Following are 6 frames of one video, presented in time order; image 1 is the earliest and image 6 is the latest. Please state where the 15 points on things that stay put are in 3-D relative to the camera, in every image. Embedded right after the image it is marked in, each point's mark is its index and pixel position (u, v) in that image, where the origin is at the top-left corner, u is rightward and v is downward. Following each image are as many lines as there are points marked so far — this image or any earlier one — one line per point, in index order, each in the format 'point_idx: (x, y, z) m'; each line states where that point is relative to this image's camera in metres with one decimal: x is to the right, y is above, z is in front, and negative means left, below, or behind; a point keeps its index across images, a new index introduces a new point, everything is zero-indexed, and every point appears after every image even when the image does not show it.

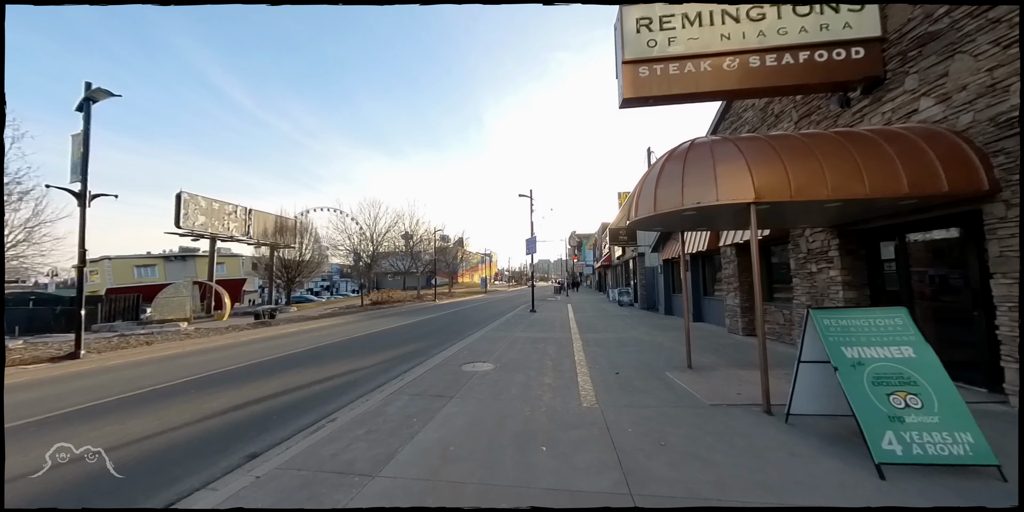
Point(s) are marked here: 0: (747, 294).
0: (+7.8, -1.3, +11.4) m
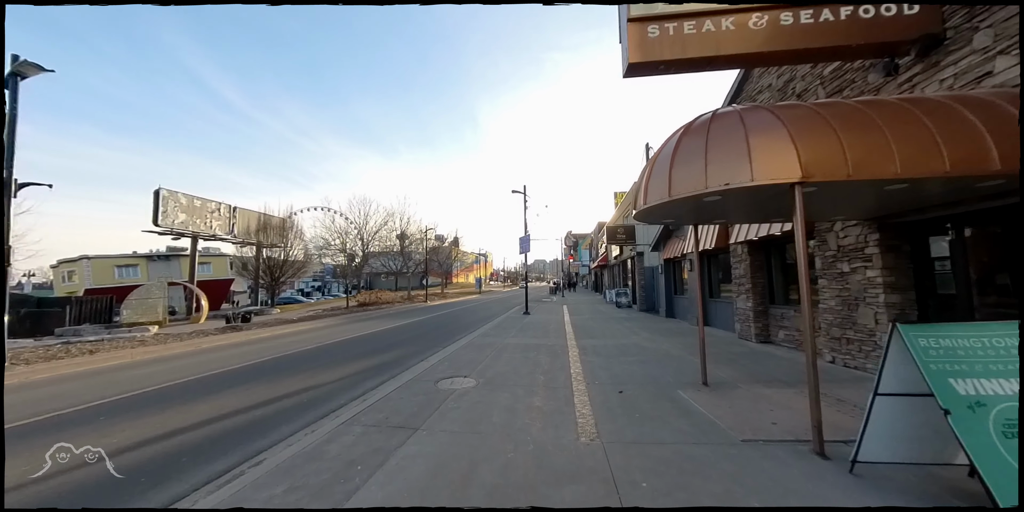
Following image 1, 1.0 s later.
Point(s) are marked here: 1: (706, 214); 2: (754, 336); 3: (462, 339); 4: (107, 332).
0: (+7.4, -1.2, +10.3) m
1: (+3.4, +0.7, +6.1) m
2: (+7.2, -2.4, +10.3) m
3: (-1.8, -3.1, +12.7) m
4: (-22.9, -4.3, +19.6) m
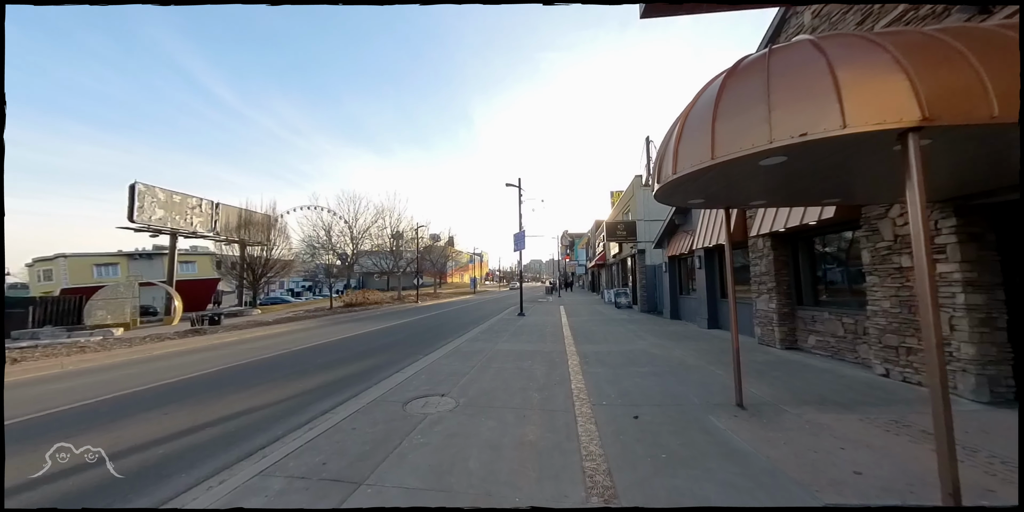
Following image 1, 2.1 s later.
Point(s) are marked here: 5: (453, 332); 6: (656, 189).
0: (+7.2, -1.1, +9.1) m
1: (+3.2, +0.9, +4.8) m
2: (+6.9, -2.2, +9.0) m
3: (-2.1, -2.9, +11.3) m
4: (-23.2, -4.1, +18.0) m
5: (-2.6, -3.4, +15.1) m
6: (+2.0, +0.9, +4.8) m
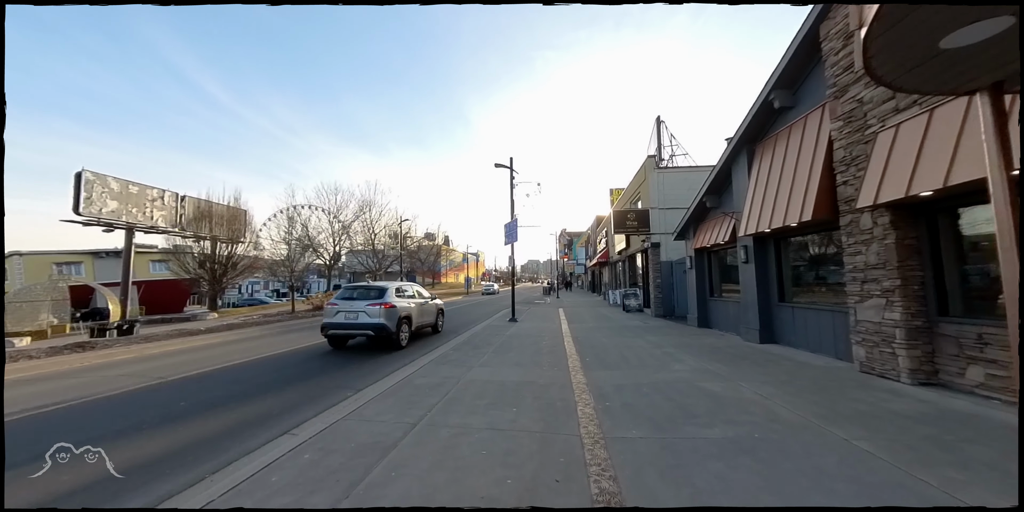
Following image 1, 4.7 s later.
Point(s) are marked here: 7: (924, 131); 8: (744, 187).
0: (+6.8, -0.8, +5.8) m
1: (+2.9, +1.2, +1.5) m
2: (+6.5, -1.9, +5.7) m
3: (-2.5, -2.6, +7.9) m
4: (-23.7, -3.8, +14.5) m
5: (-3.0, -3.1, +11.8) m
6: (+1.6, +1.2, +1.4) m
7: (+6.4, +1.9, +5.4) m
8: (+6.9, +2.0, +10.2) m
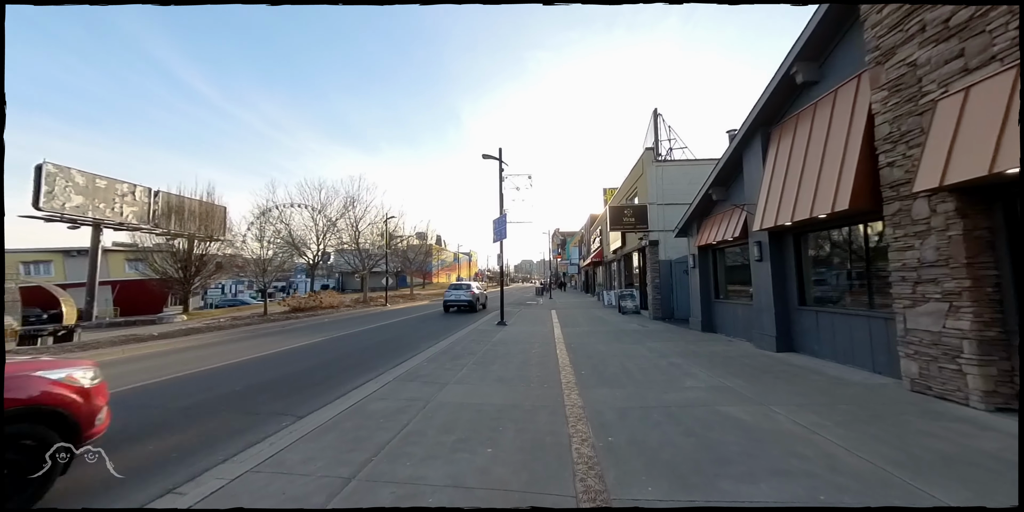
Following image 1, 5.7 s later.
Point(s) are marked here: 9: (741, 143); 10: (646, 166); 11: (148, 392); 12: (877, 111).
0: (+6.5, -0.7, +4.7) m
1: (+2.6, +1.3, +0.3) m
2: (+6.2, -1.9, +4.6) m
3: (-2.9, -2.5, +6.6) m
4: (-24.1, -3.7, +12.8) m
5: (-3.4, -3.0, +10.5) m
6: (+1.4, +1.3, +0.2) m
7: (+6.1, +2.0, +4.2) m
8: (+6.5, +2.1, +9.1) m
9: (+6.3, +3.1, +9.6) m
10: (+6.8, +4.5, +17.6) m
11: (-7.4, -2.8, +7.0) m
12: (+6.2, +2.5, +5.9) m
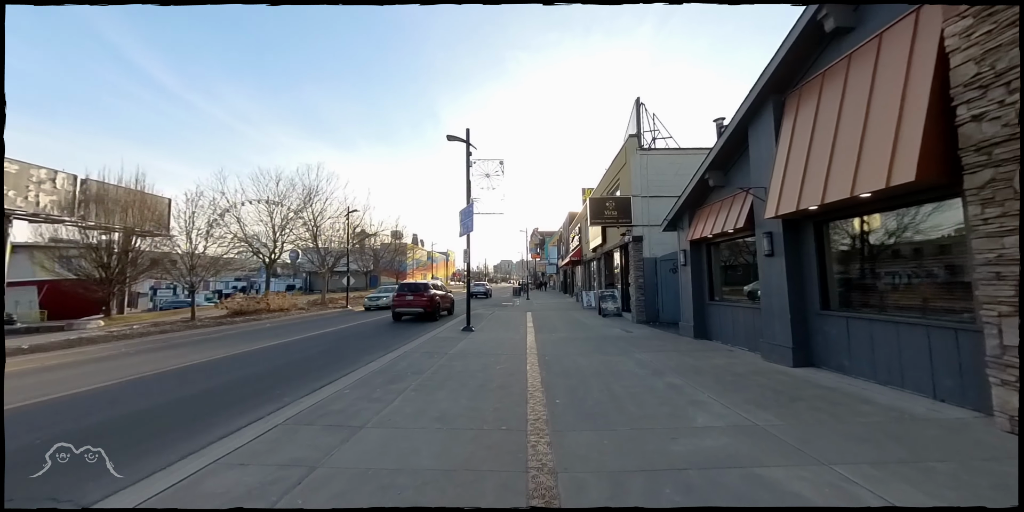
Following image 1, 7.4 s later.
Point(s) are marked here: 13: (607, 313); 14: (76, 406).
0: (+5.8, -0.5, +3.1) m
1: (+2.3, +1.4, -1.5) m
2: (+5.6, -1.7, +3.0) m
3: (-3.6, -2.3, +4.5) m
4: (-25.2, -3.4, +9.4) m
5: (-4.4, -2.8, +8.3) m
6: (+1.0, +1.5, -1.6) m
7: (+5.5, +2.1, +2.7) m
8: (+5.6, +2.2, +7.6) m
9: (+5.4, +3.2, +8.0) m
10: (+5.4, +4.7, +16.1) m
11: (-8.2, -2.6, +4.6) m
12: (+5.5, +2.6, +4.3) m
13: (+4.8, -2.9, +17.4) m
14: (-7.8, -2.7, +6.0) m
